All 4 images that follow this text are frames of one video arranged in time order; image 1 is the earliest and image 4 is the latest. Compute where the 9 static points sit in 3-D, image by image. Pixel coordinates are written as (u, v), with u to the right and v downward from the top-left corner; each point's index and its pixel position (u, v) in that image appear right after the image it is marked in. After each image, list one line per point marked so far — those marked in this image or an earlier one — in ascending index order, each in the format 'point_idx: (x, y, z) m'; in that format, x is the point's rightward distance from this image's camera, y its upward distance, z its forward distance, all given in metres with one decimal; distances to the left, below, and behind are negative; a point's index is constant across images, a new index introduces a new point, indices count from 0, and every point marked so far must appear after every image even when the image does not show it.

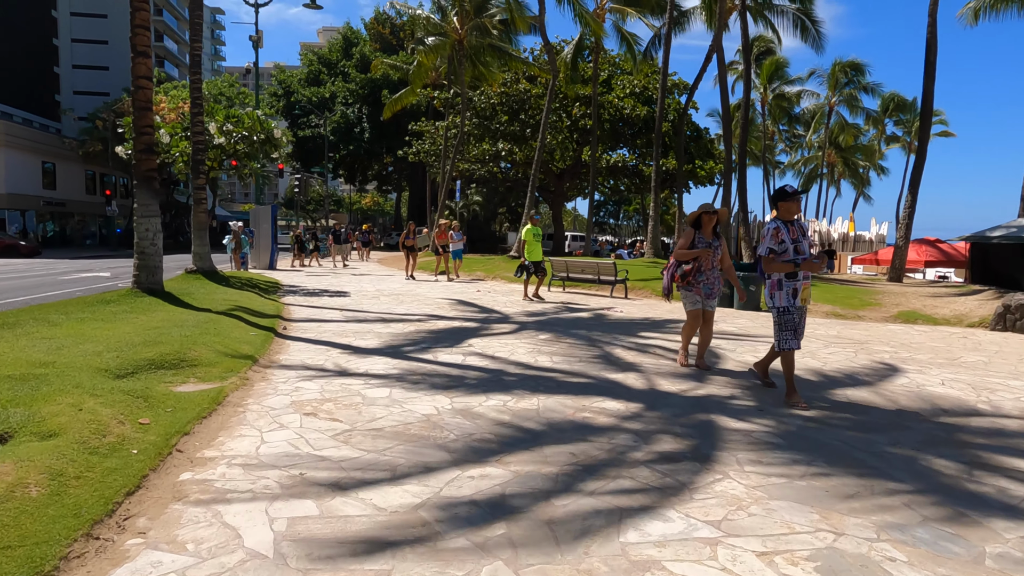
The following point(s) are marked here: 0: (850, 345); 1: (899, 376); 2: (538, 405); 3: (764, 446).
0: (+5.2, -0.9, +10.2) m
1: (+4.5, -1.0, +7.7) m
2: (+0.2, -1.0, +5.9) m
3: (+1.8, -1.1, +4.8) m
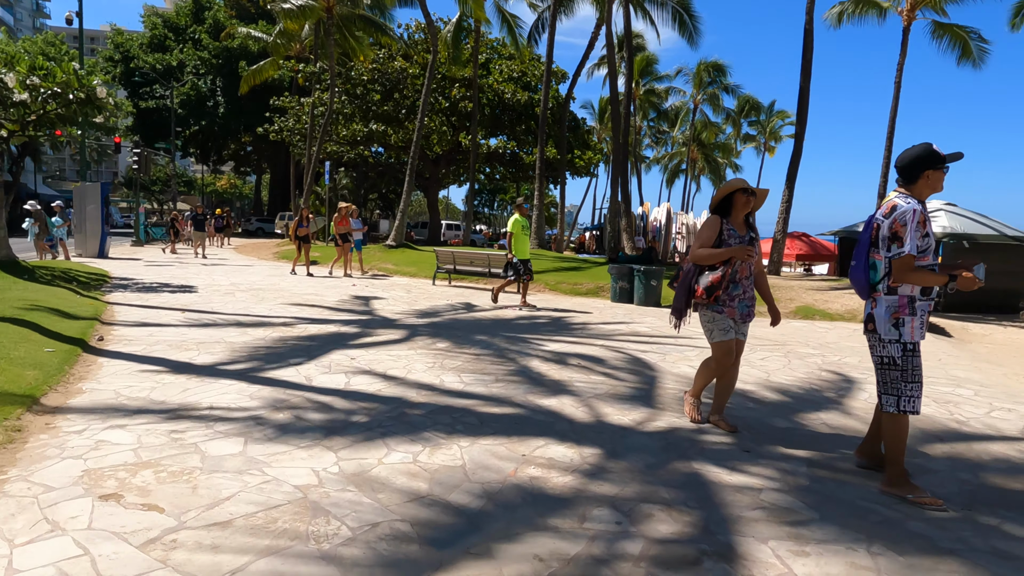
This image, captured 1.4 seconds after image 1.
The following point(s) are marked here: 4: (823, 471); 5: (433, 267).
0: (+3.7, -0.8, +9.4) m
1: (+3.5, -1.0, +6.8) m
2: (-0.3, -1.1, +4.3) m
3: (+1.5, -1.2, +3.4) m
4: (+2.0, -1.2, +4.2) m
5: (-2.2, +0.6, +19.0) m
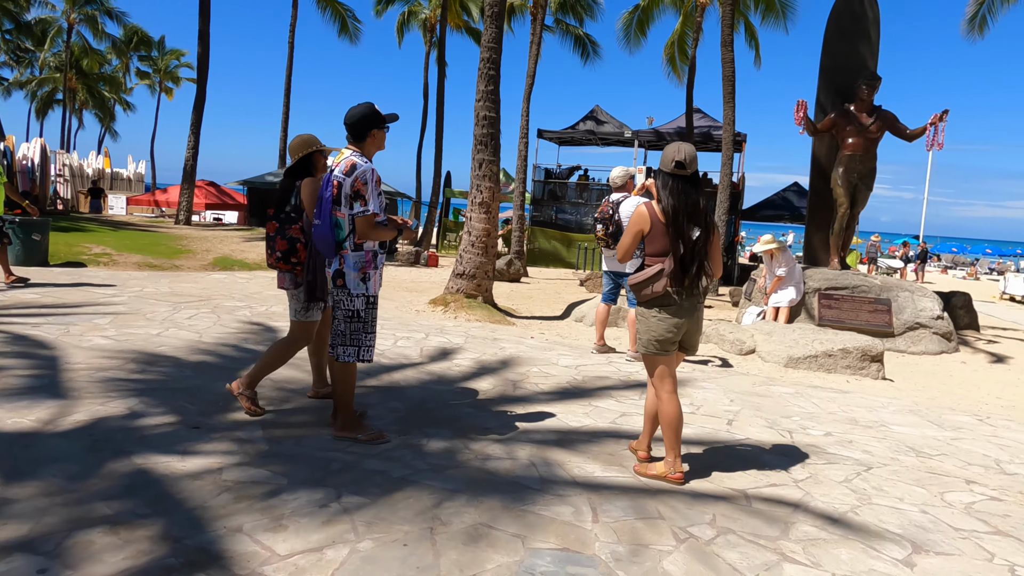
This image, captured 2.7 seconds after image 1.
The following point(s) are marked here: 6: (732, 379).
0: (-4.2, -0.2, +8.8) m
1: (-2.4, -0.5, +7.0) m
2: (-3.0, -1.0, +2.5) m
3: (-1.2, -1.0, +3.2) m
4: (-1.5, -0.9, +4.2) m
5: (-15.3, +1.1, +10.7) m
6: (+2.1, -0.9, +6.3) m
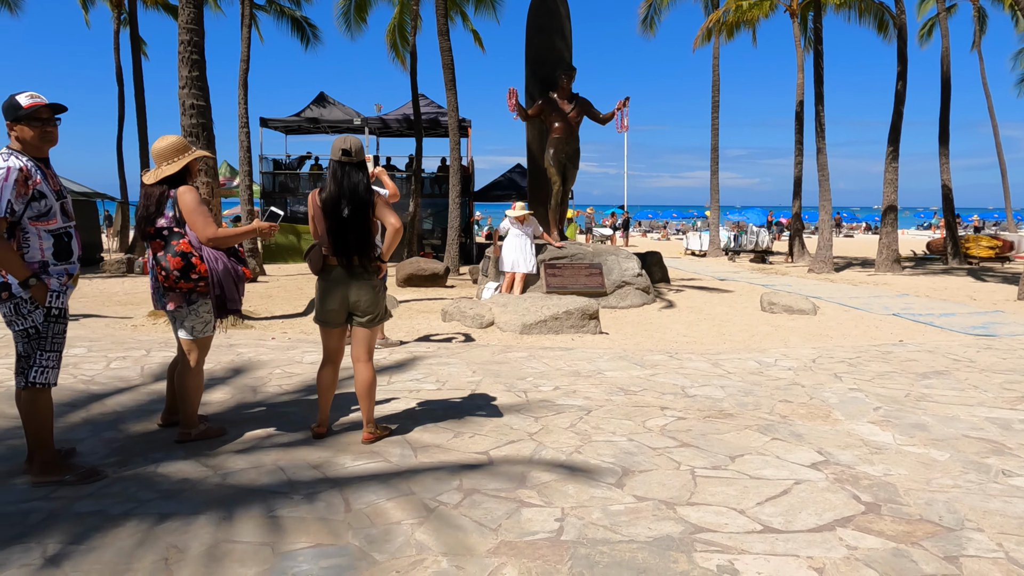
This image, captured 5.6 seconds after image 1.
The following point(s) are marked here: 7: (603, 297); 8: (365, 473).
0: (-7.1, -0.7, +6.8) m
1: (-4.8, -0.8, +5.7) m
2: (-3.7, -1.3, +1.3) m
3: (-2.3, -1.1, +2.6) m
4: (-2.9, -1.0, +3.4) m
5: (-18.3, -0.5, +4.4) m
6: (-0.4, -0.6, +6.7) m
7: (+1.4, -0.1, +10.4) m
8: (-0.8, -1.0, +3.6) m
